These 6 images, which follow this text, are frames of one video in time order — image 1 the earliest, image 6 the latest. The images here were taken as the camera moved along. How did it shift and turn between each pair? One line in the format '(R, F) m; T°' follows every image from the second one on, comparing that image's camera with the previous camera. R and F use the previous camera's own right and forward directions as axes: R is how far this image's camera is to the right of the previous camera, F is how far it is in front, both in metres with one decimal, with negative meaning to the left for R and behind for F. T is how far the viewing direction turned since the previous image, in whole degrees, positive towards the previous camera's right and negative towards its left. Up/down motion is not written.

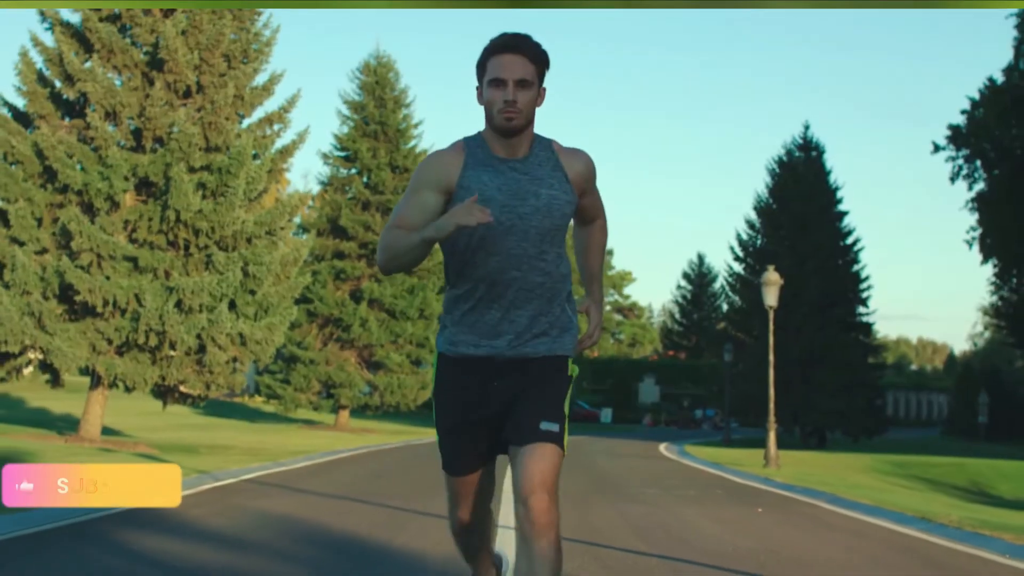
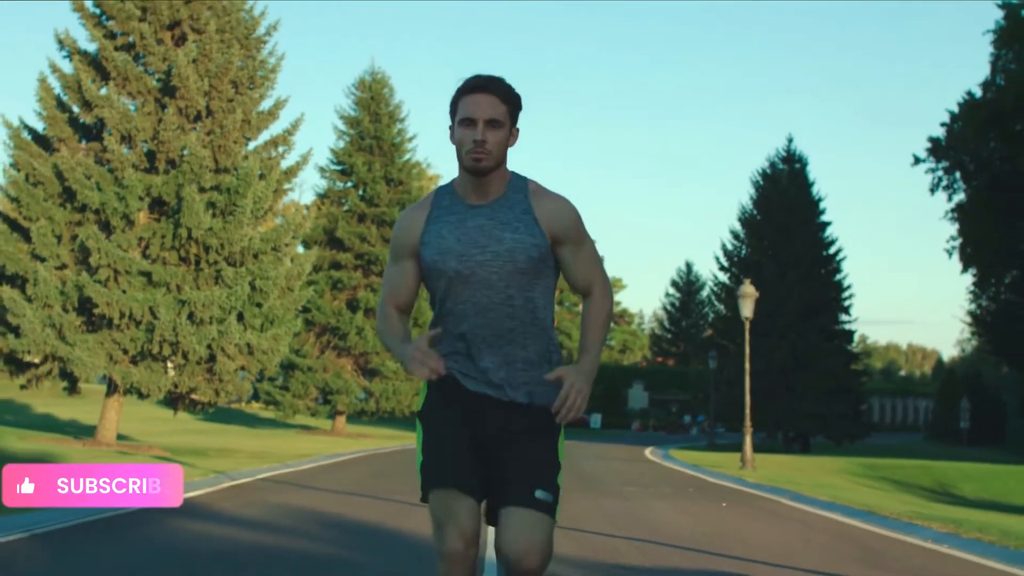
(0.0, -0.5) m; 0°
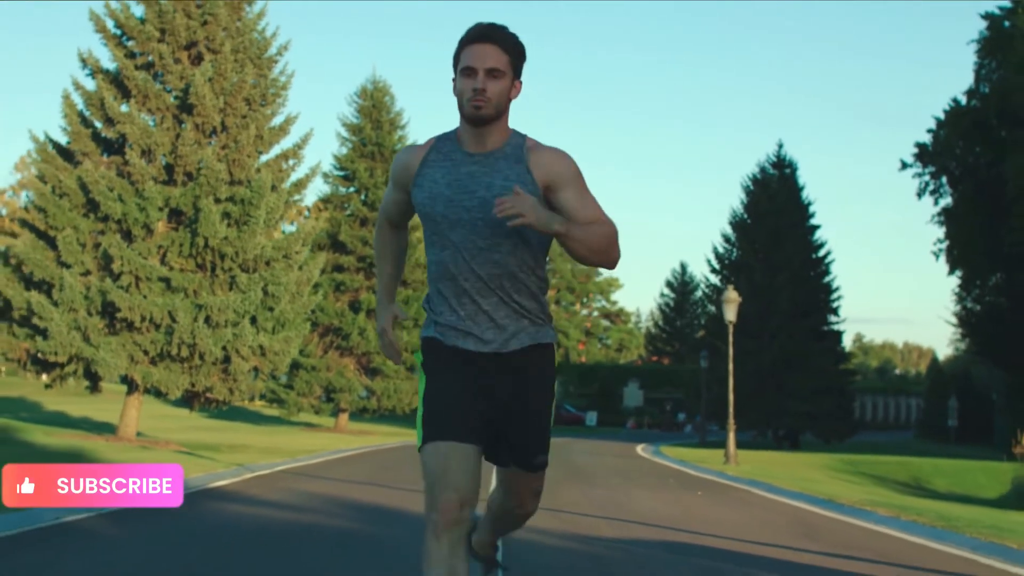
(0.0, -0.5) m; 0°
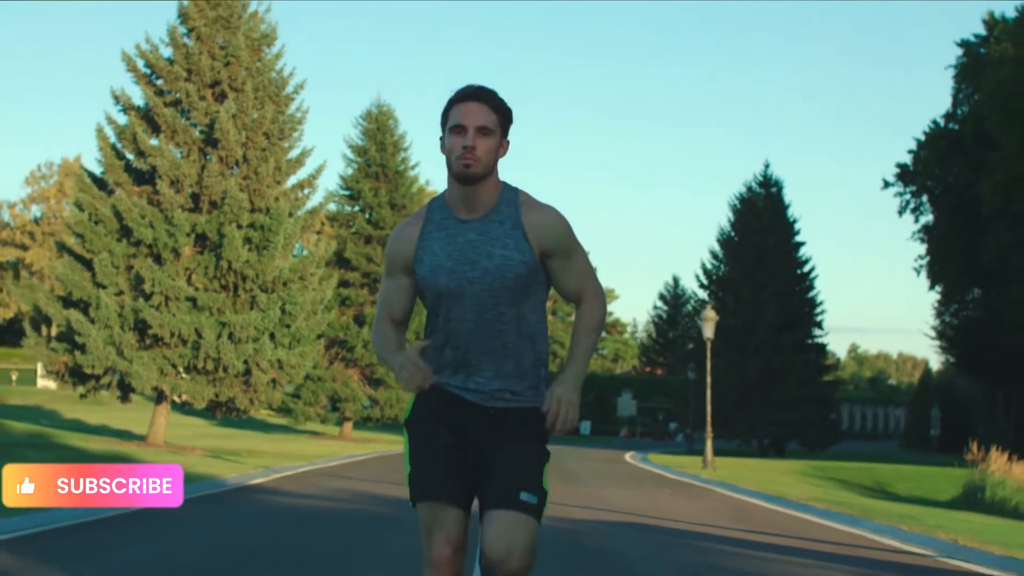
(0.0, -0.8) m; 0°
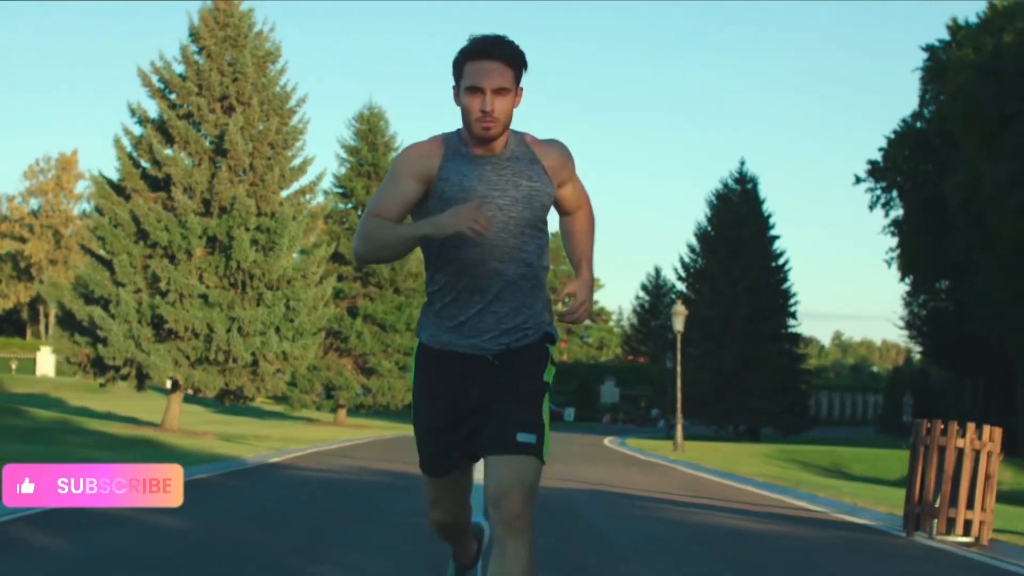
(0.0, -0.8) m; +1°
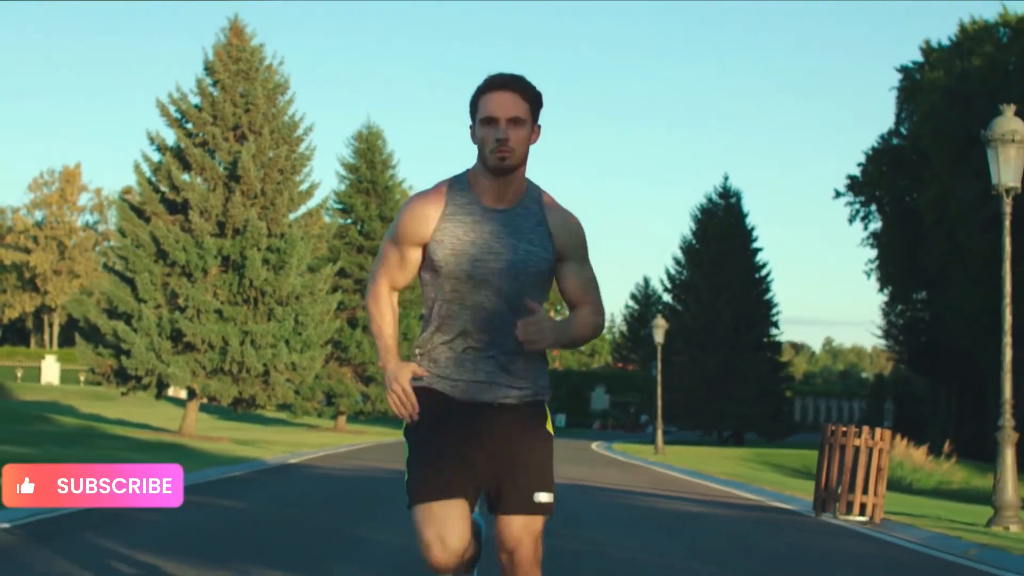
(0.0, -0.8) m; 0°
